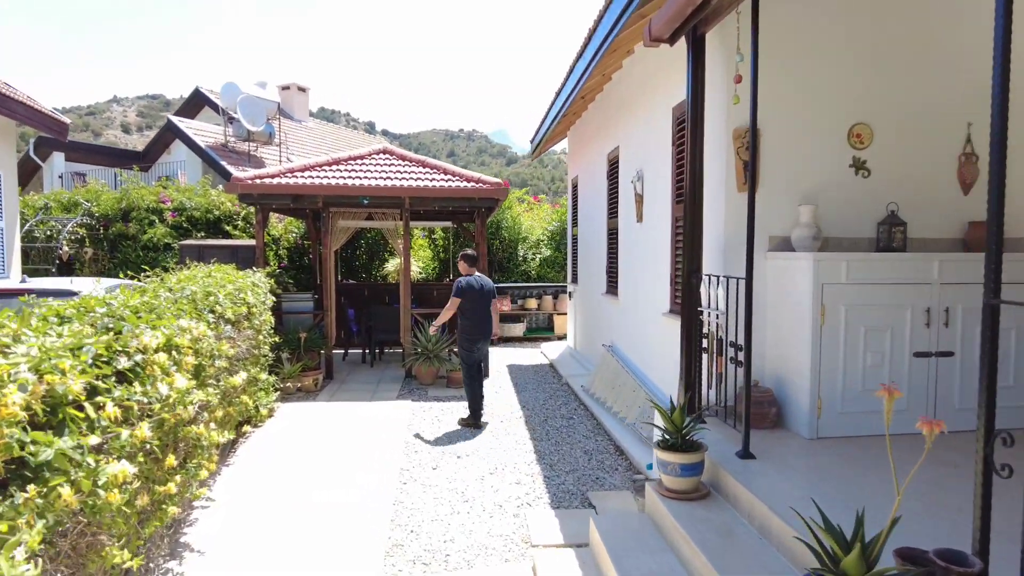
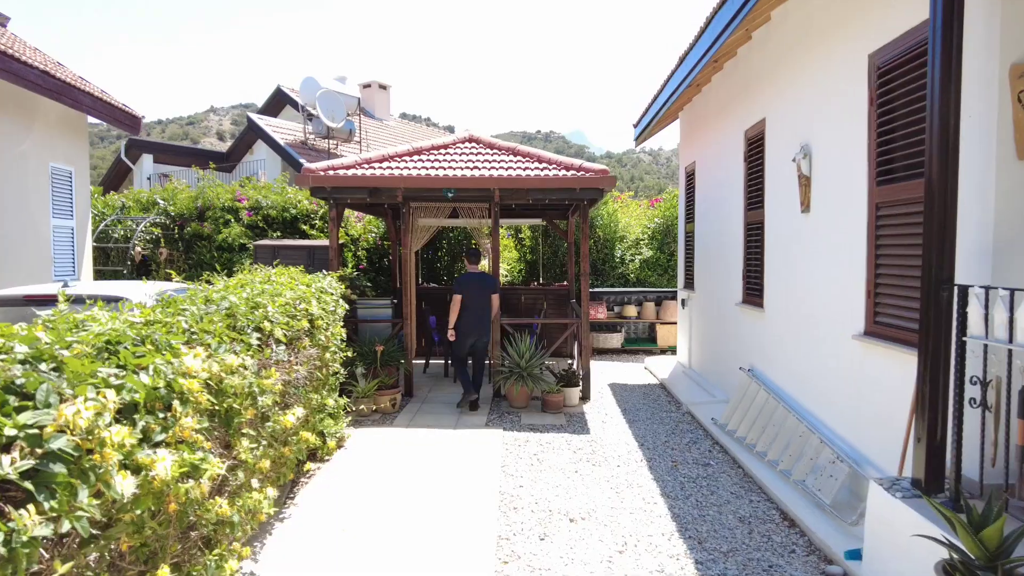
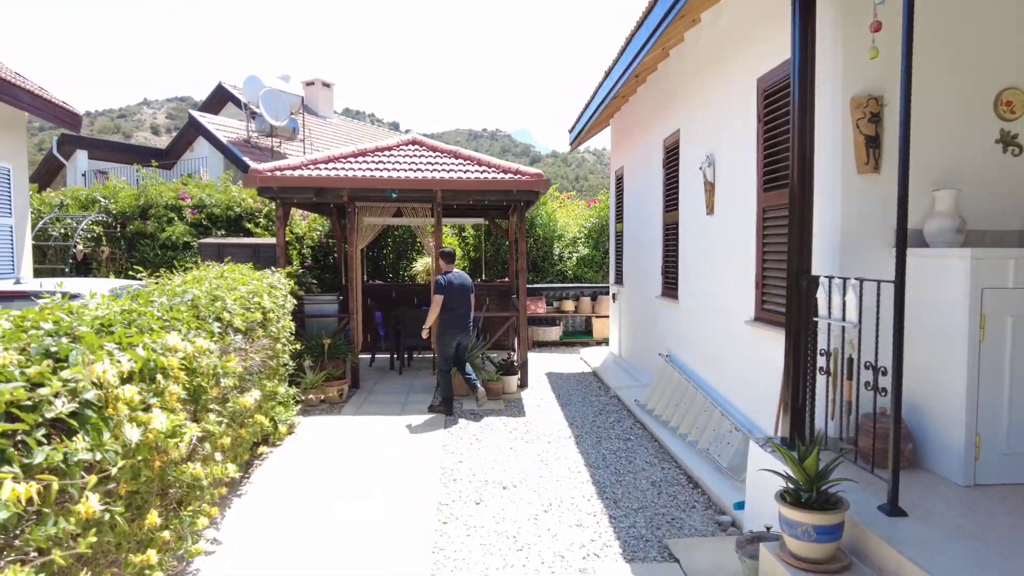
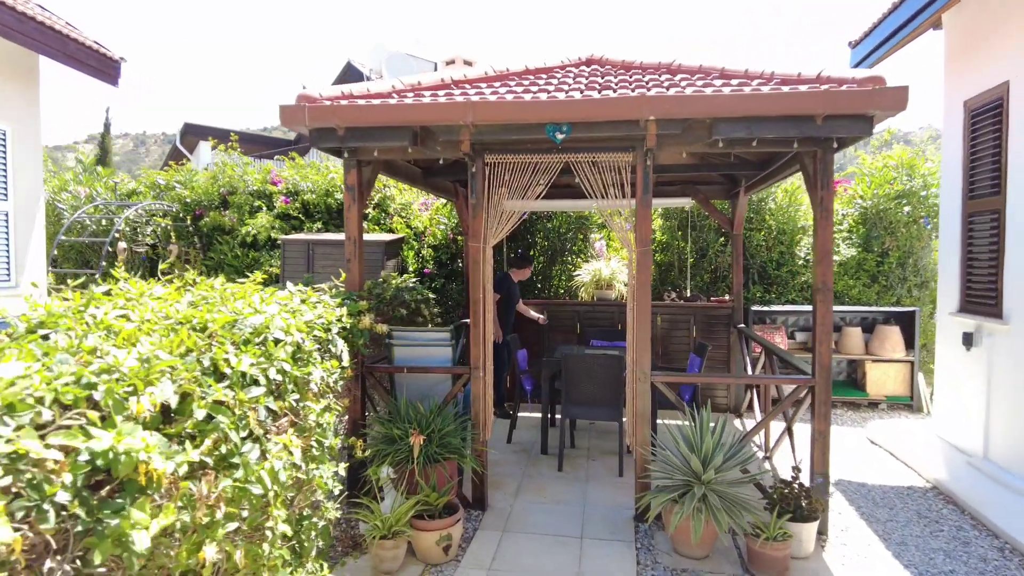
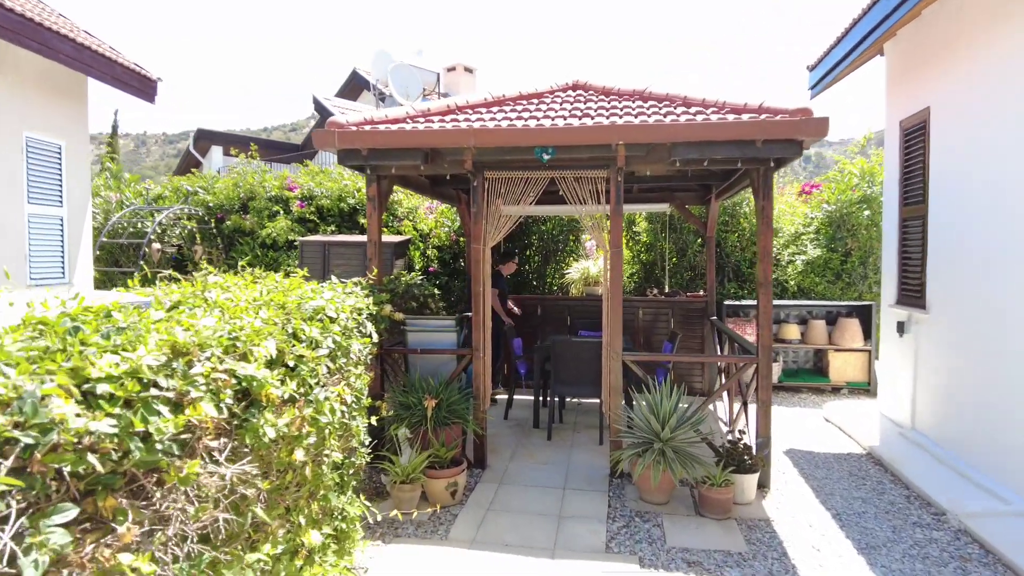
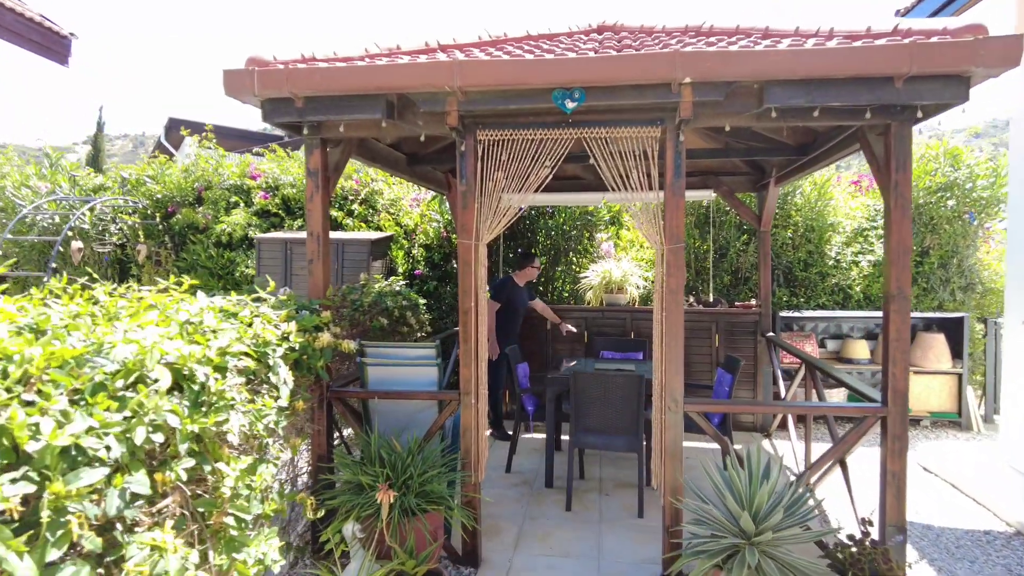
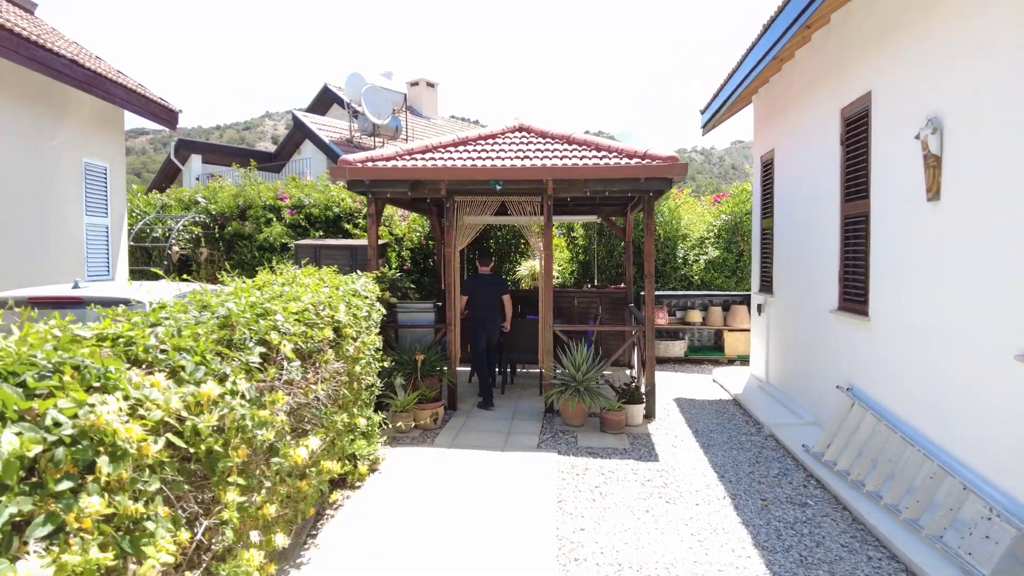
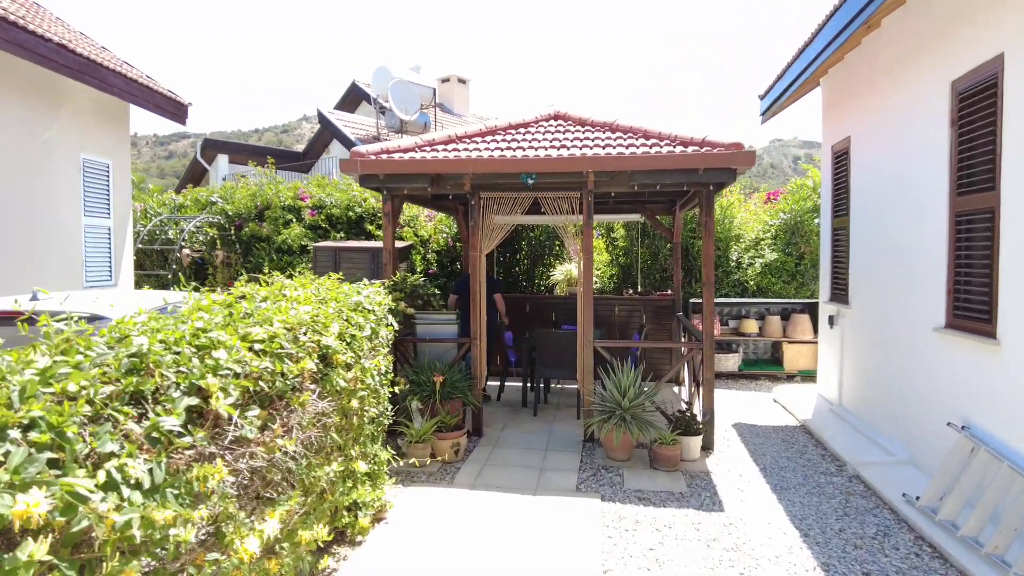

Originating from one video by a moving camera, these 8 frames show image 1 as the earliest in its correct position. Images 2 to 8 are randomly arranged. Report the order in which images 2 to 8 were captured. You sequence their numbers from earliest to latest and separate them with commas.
3, 2, 7, 8, 5, 4, 6
